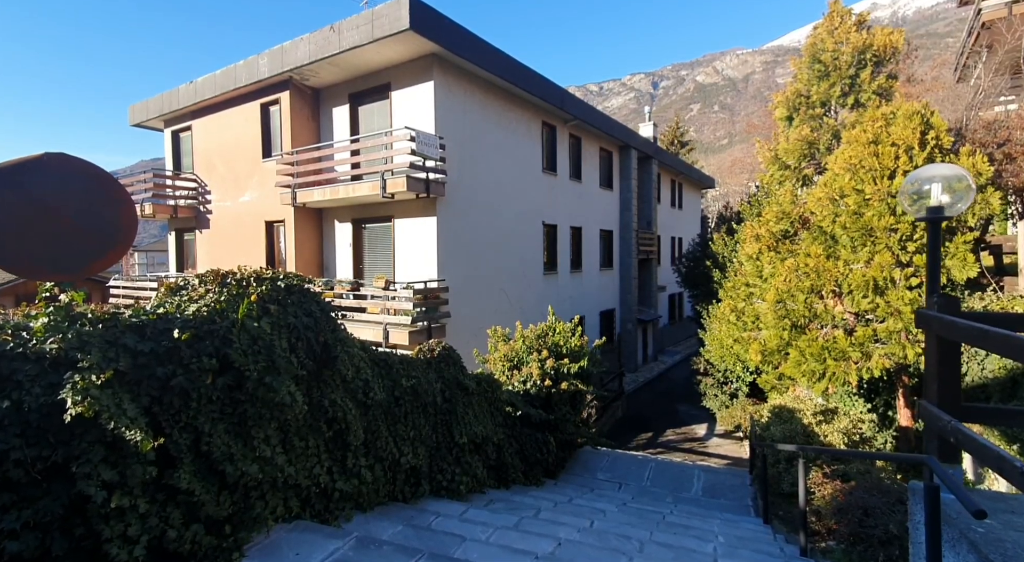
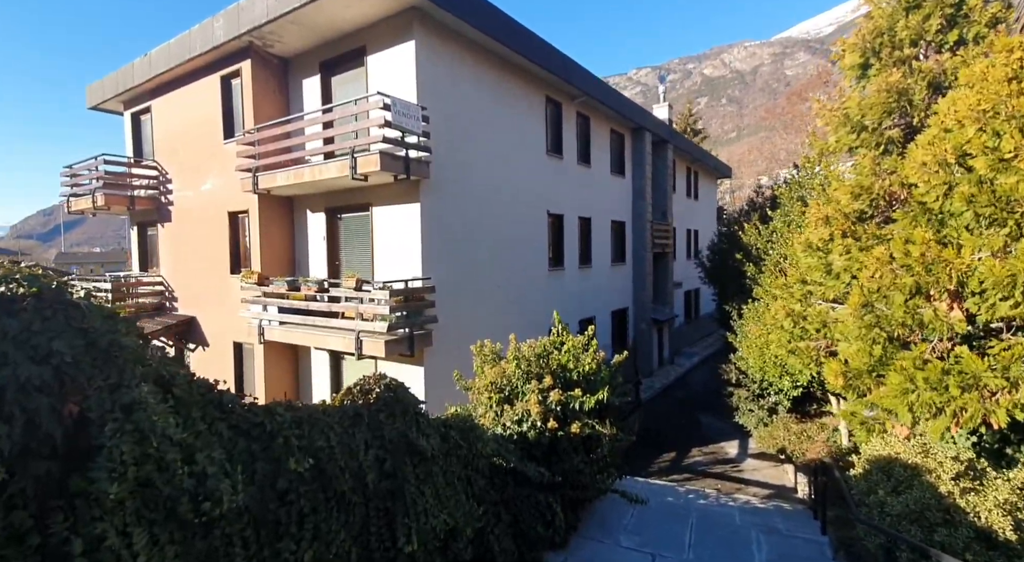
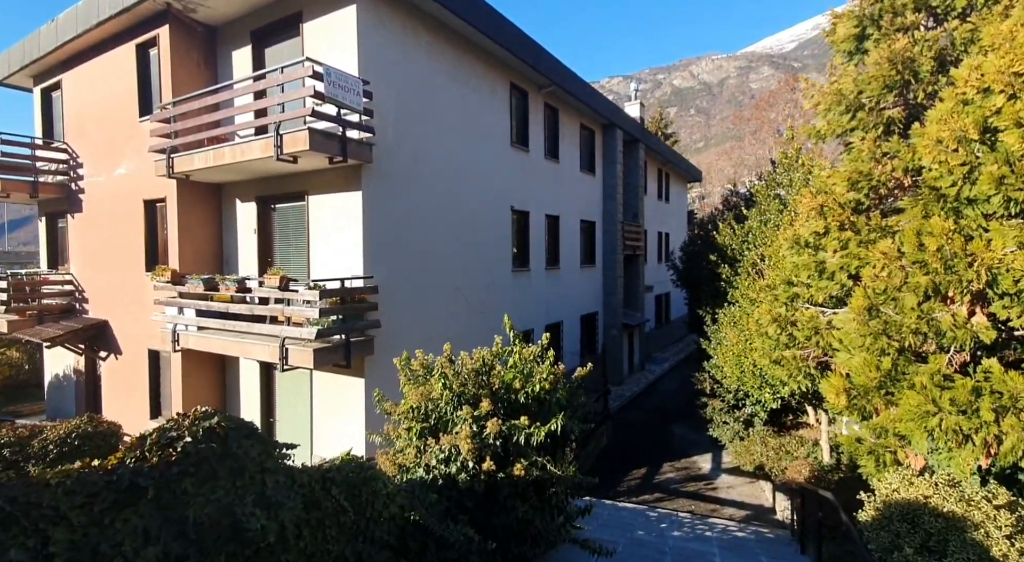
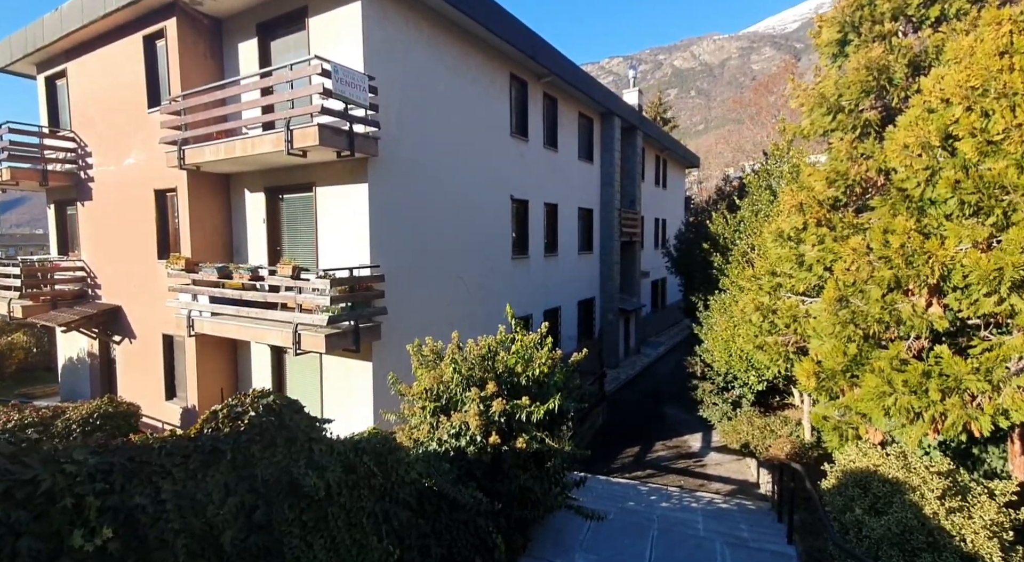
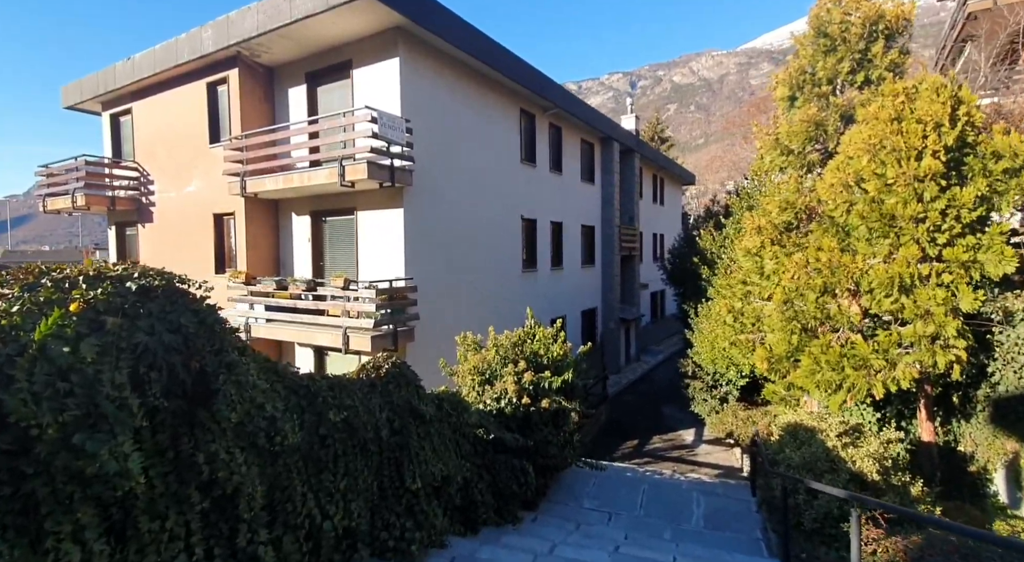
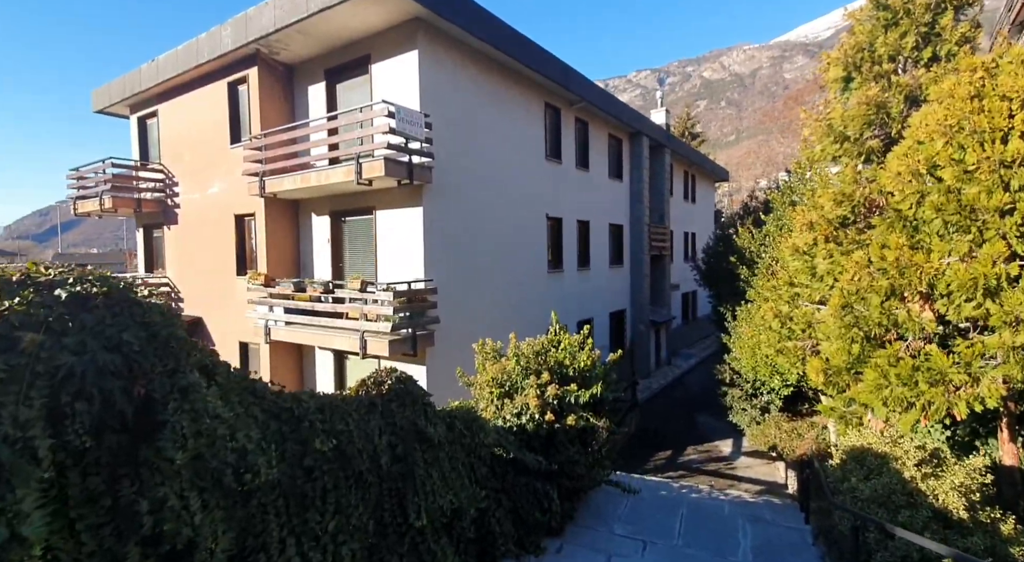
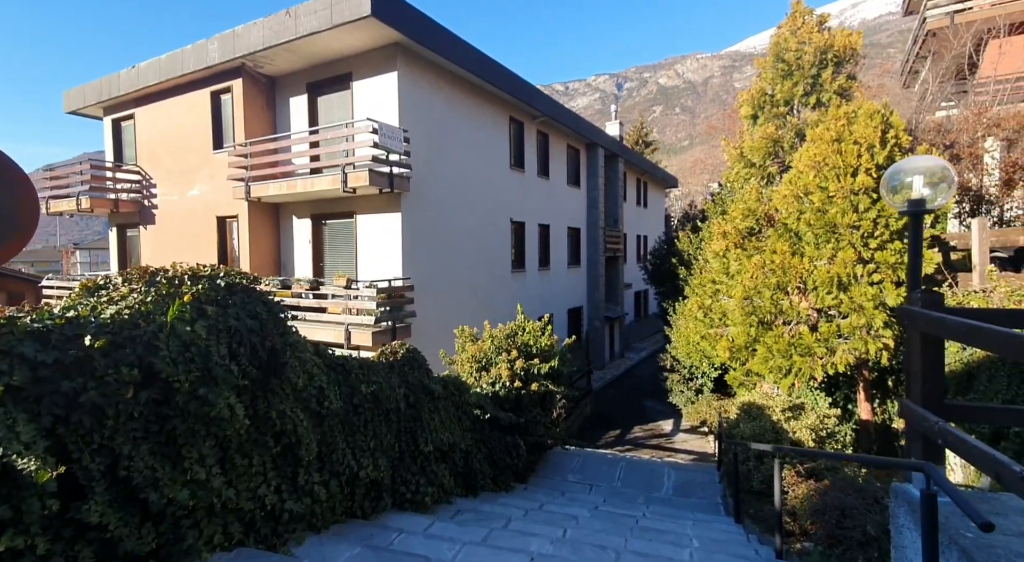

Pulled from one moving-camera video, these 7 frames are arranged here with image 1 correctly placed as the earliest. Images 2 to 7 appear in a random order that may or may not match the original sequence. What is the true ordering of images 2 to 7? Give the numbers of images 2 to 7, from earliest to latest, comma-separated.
7, 5, 6, 2, 4, 3
